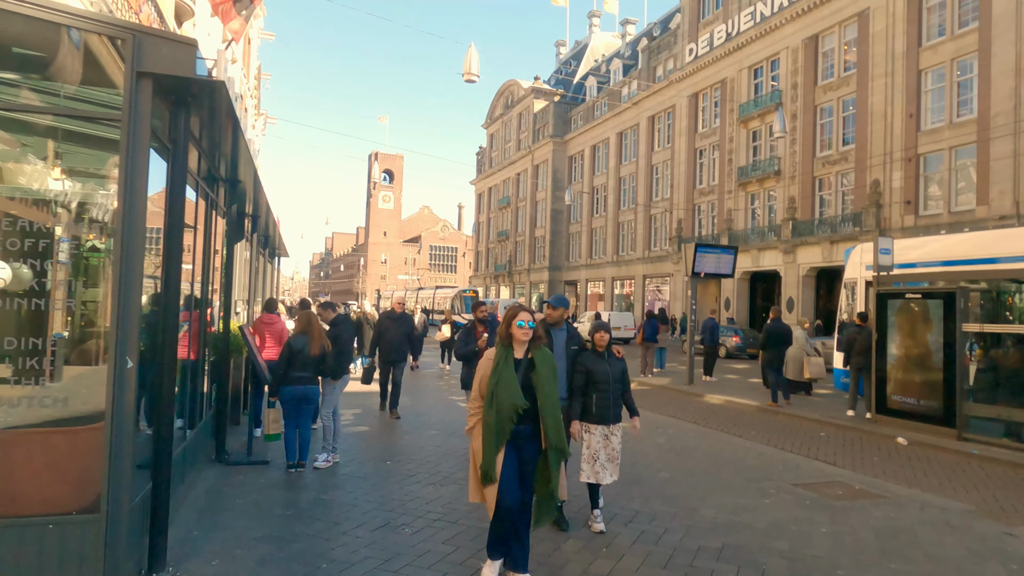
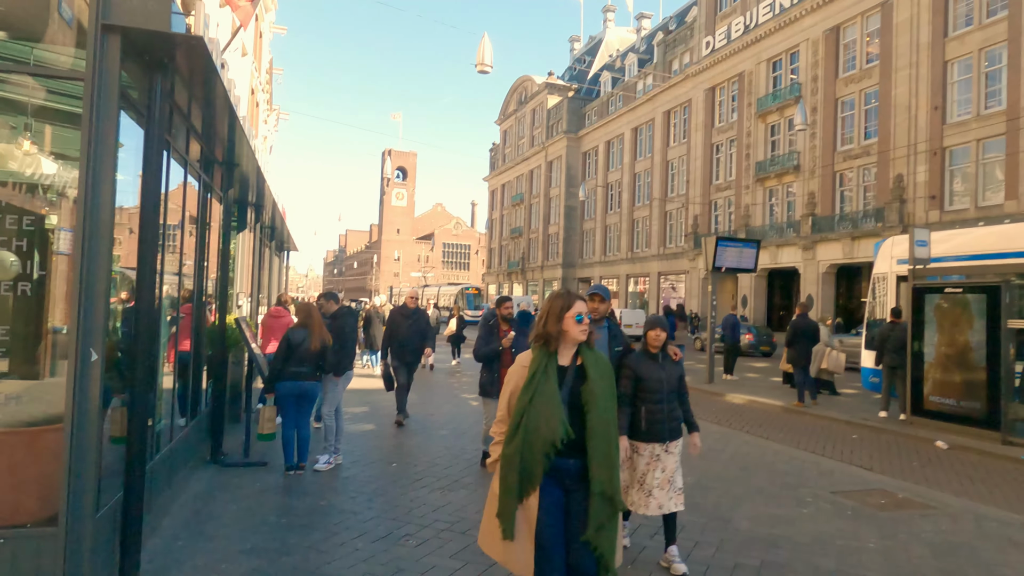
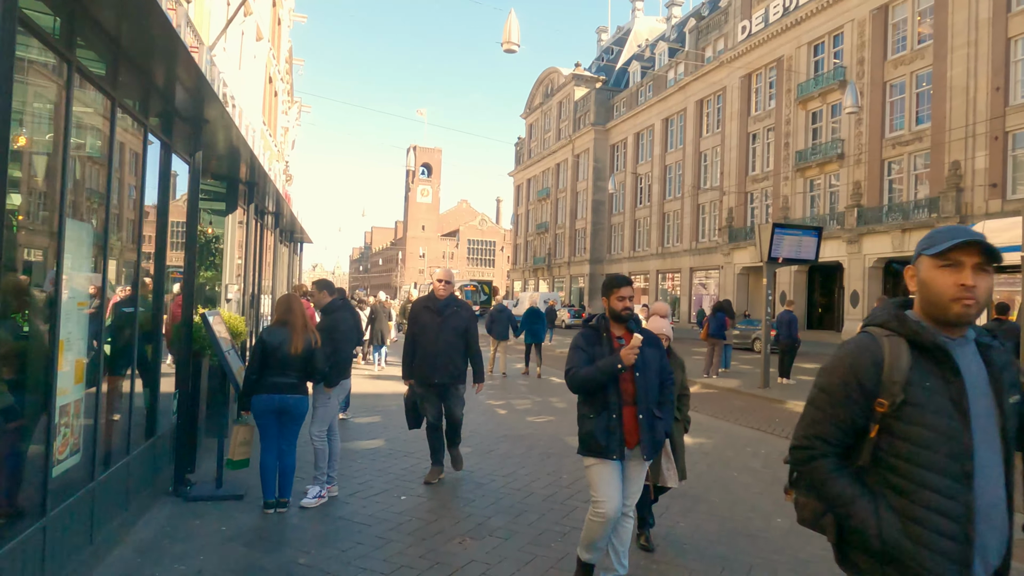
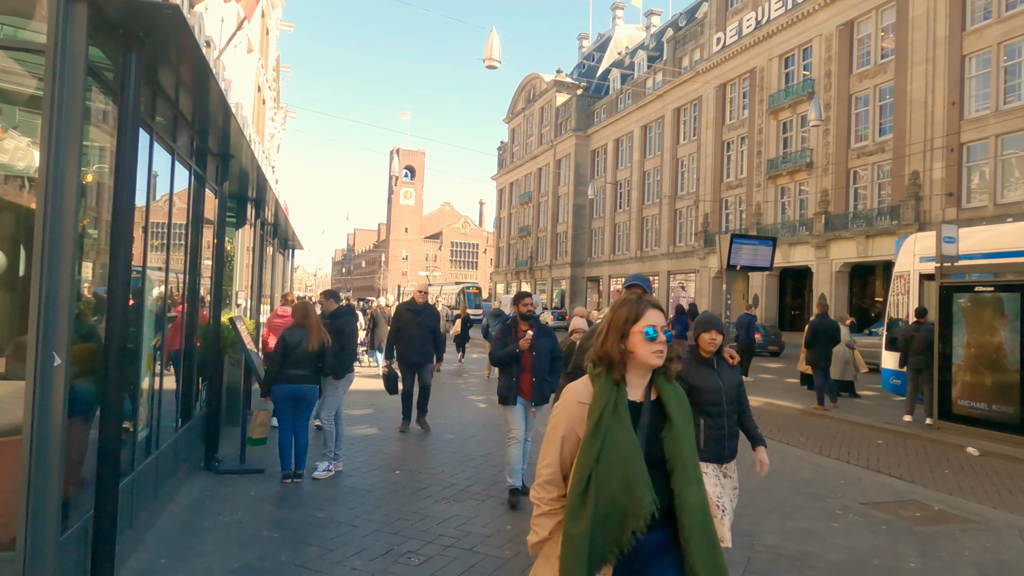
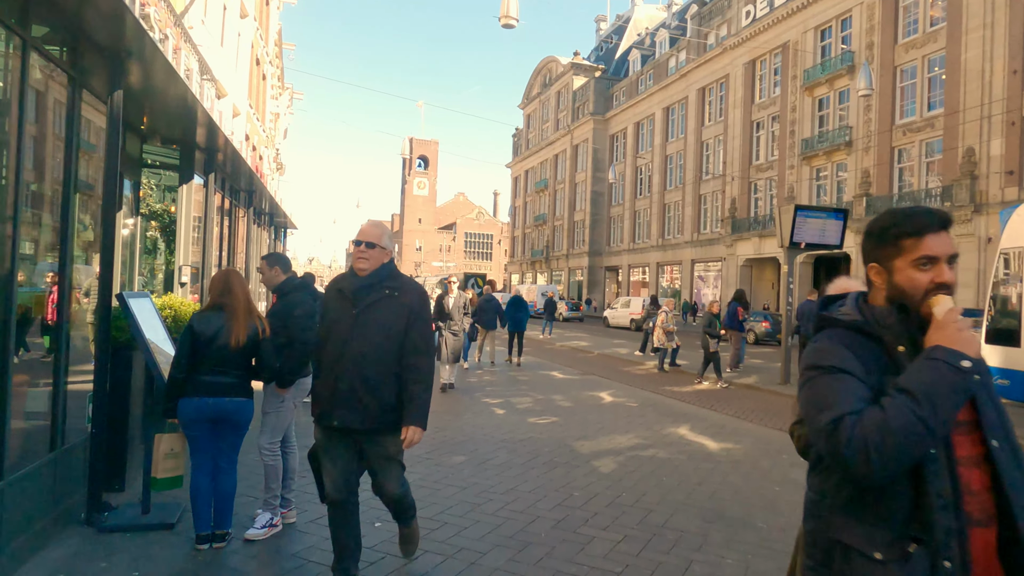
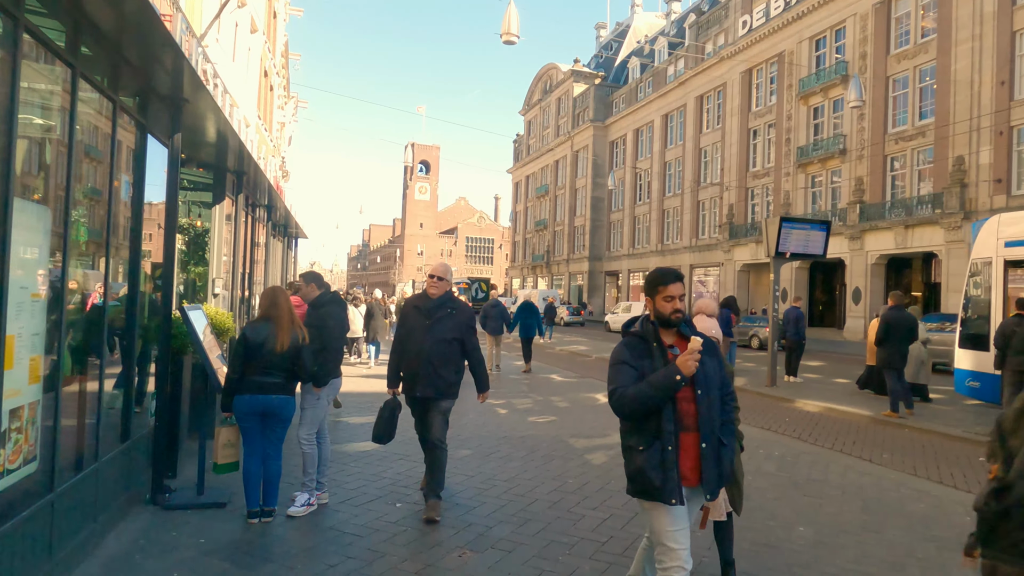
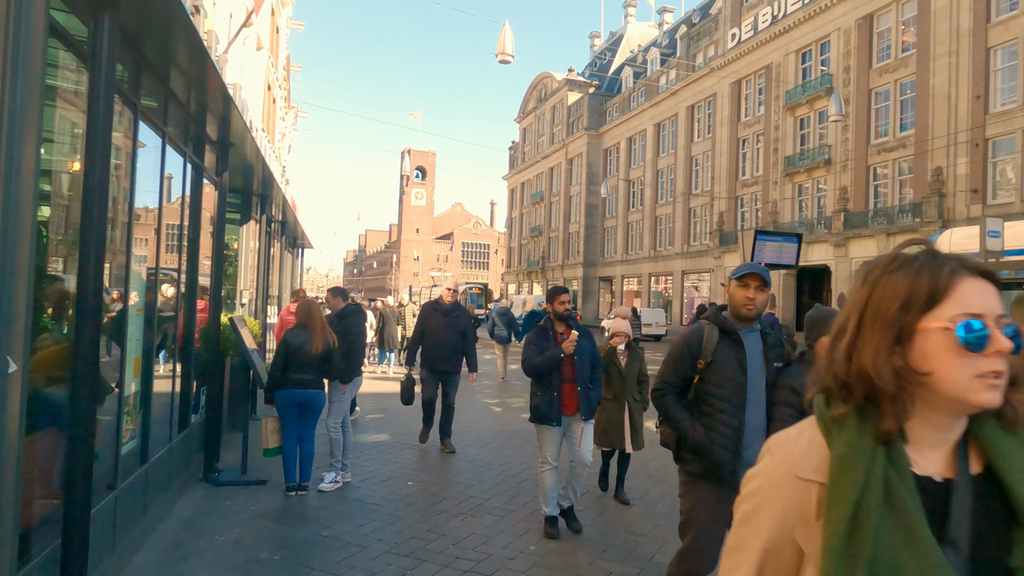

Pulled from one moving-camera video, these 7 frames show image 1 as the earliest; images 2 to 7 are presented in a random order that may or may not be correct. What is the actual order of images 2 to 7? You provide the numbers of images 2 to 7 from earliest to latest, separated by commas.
2, 4, 7, 3, 6, 5
